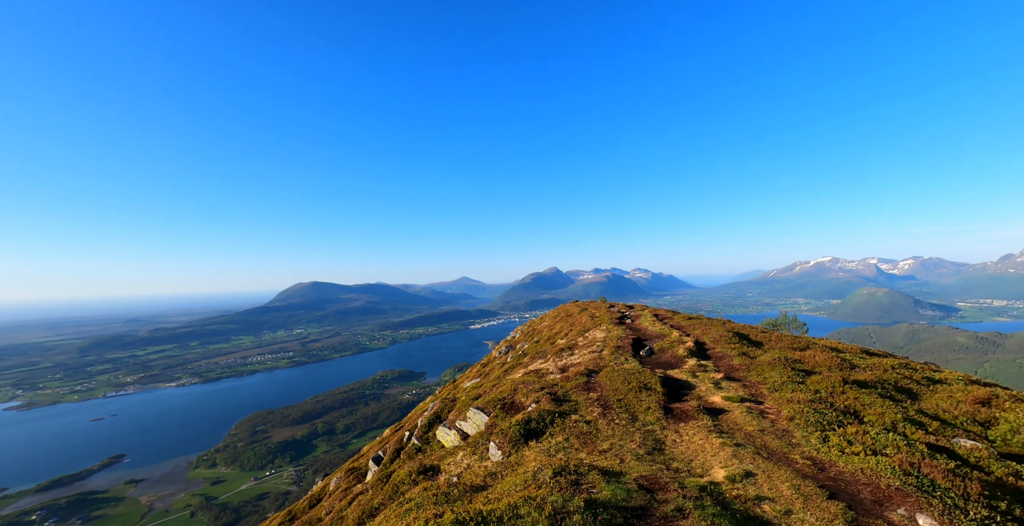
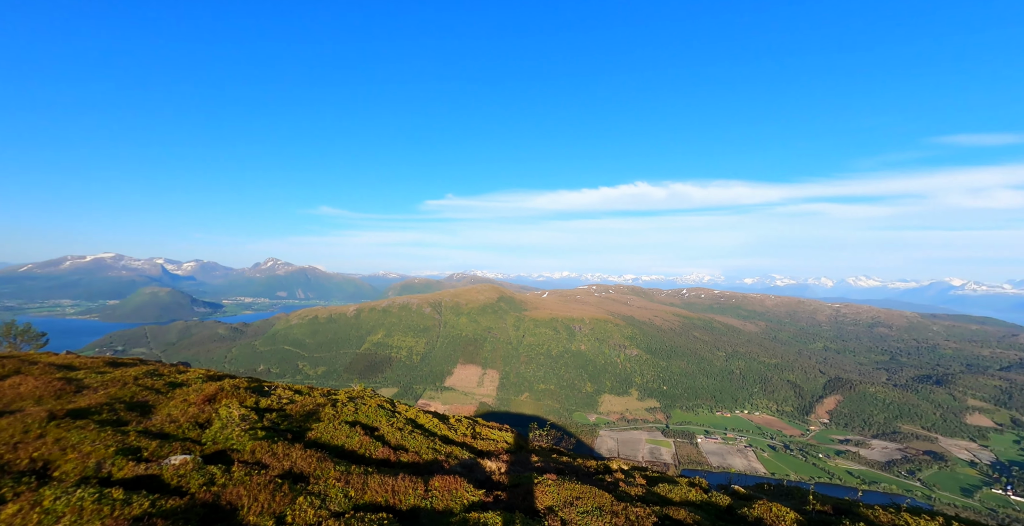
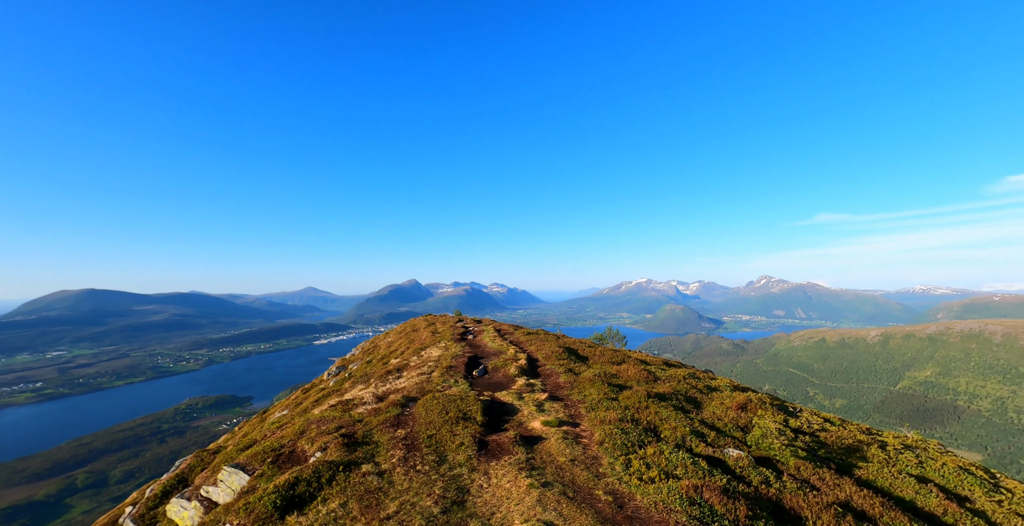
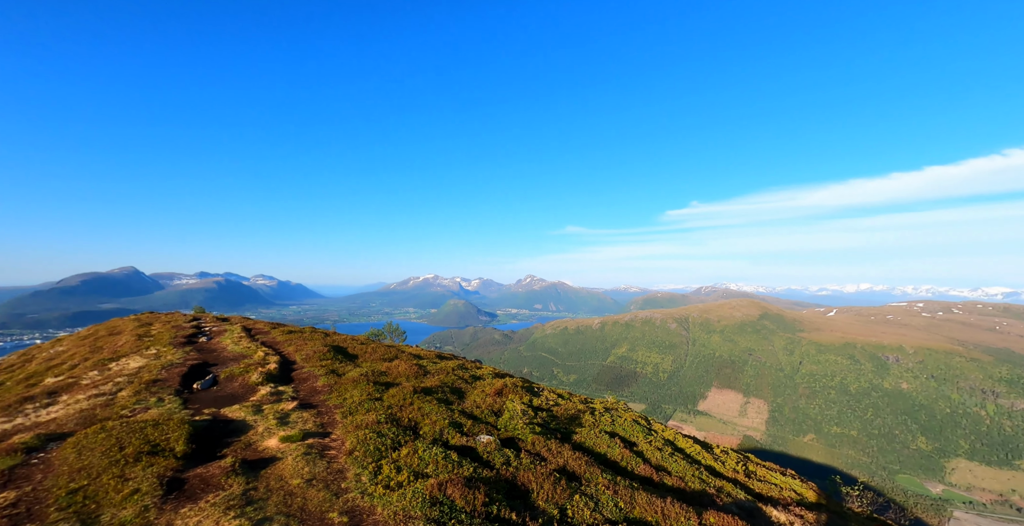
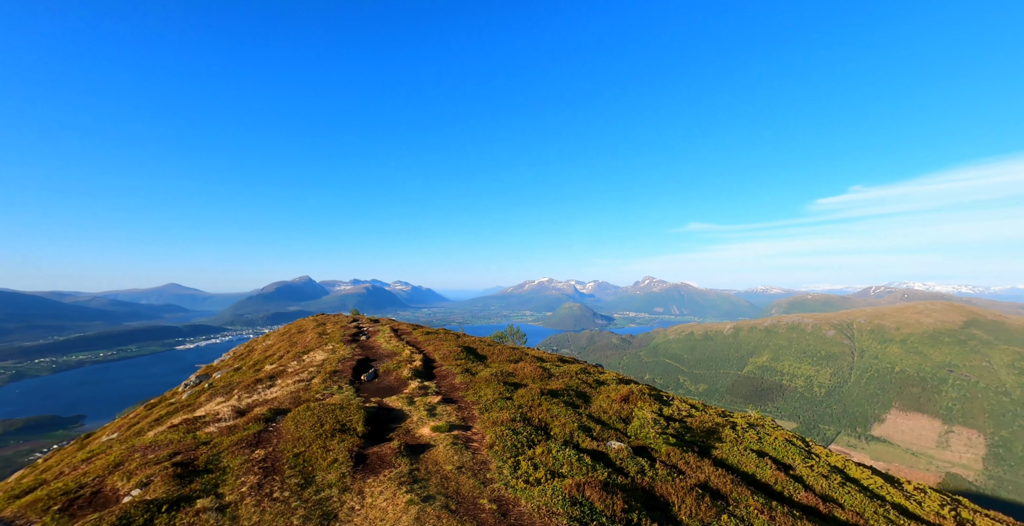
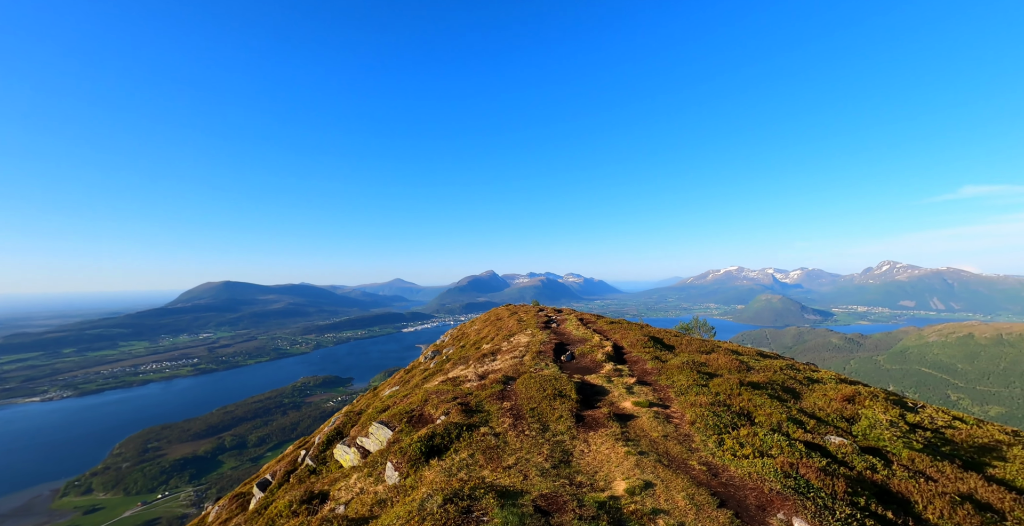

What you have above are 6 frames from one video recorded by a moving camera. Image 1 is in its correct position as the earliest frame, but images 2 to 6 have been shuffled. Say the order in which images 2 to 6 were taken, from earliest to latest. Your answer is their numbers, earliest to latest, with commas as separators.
6, 3, 5, 4, 2
